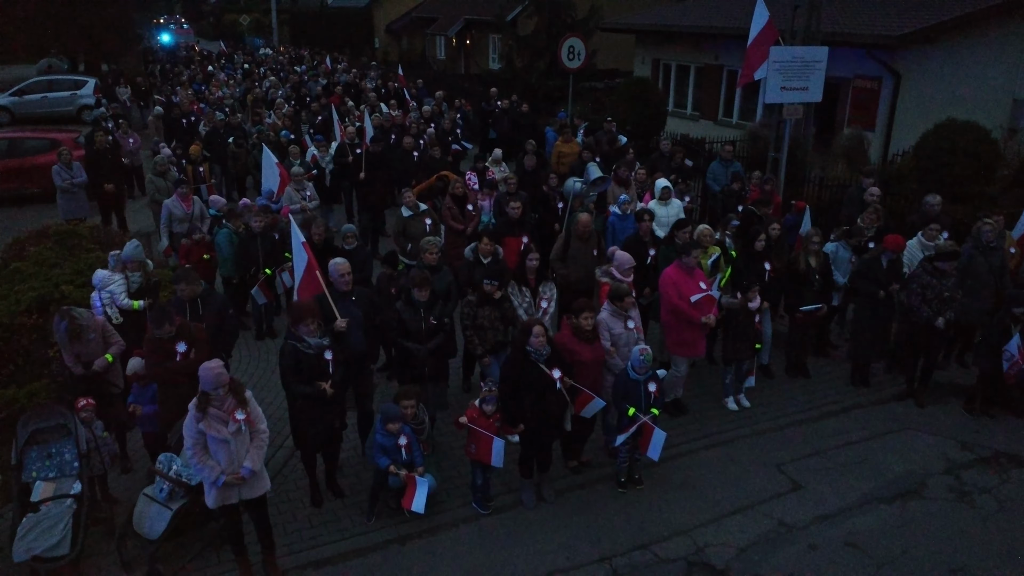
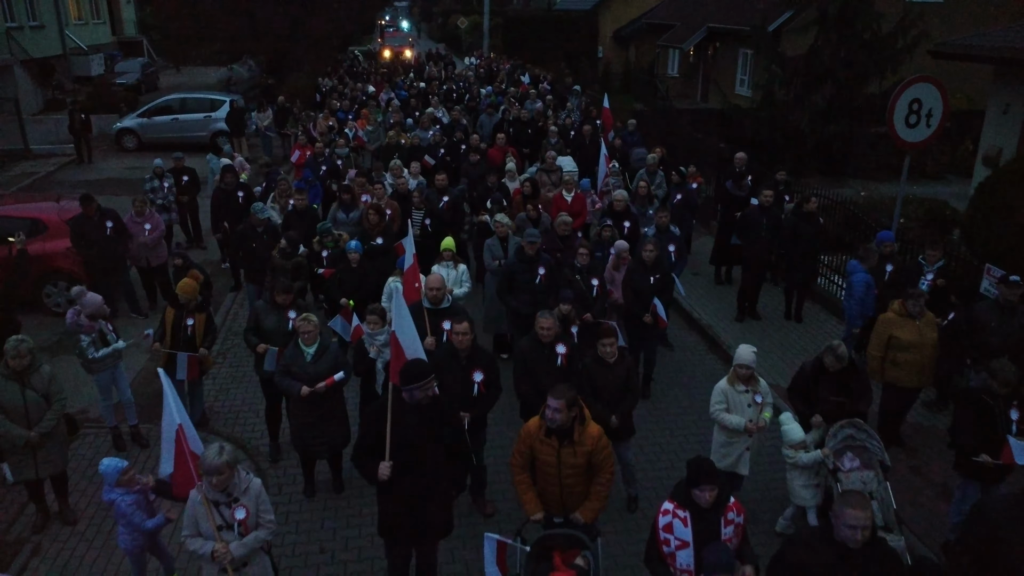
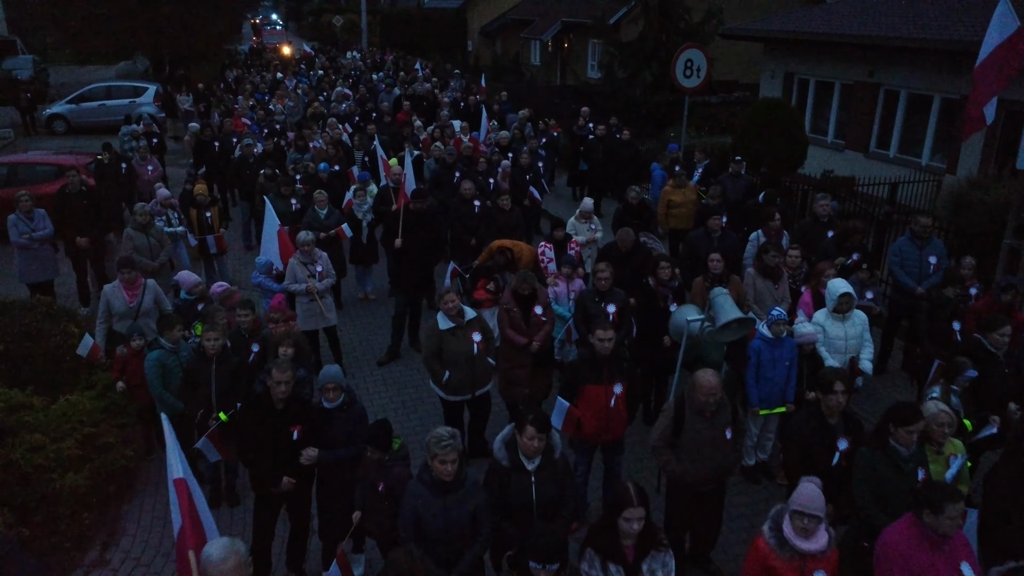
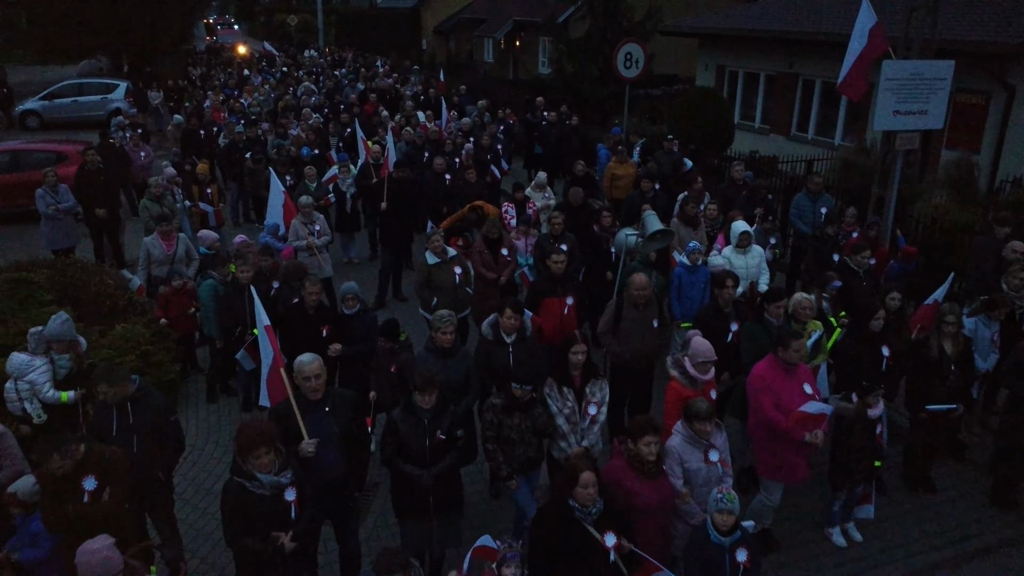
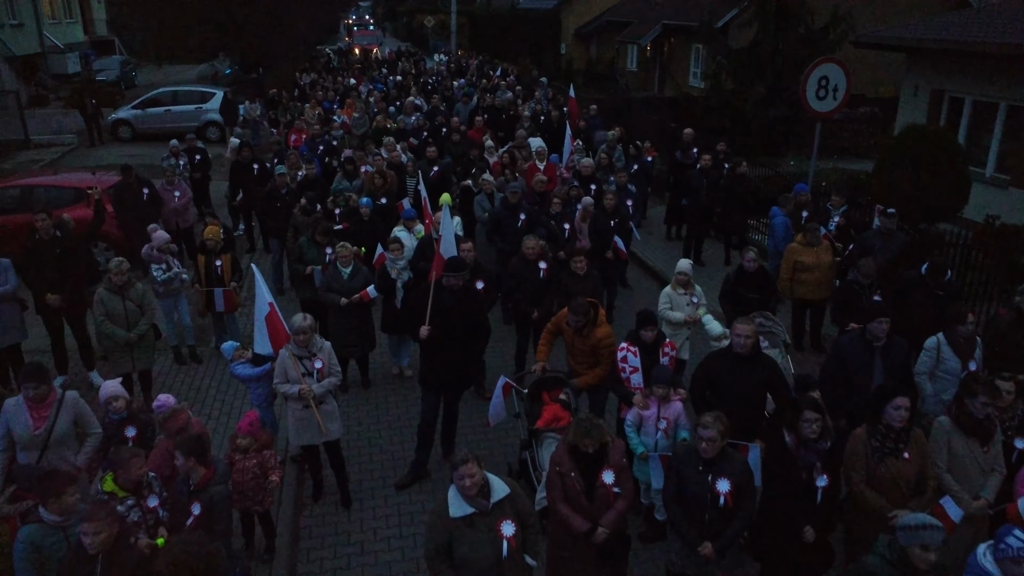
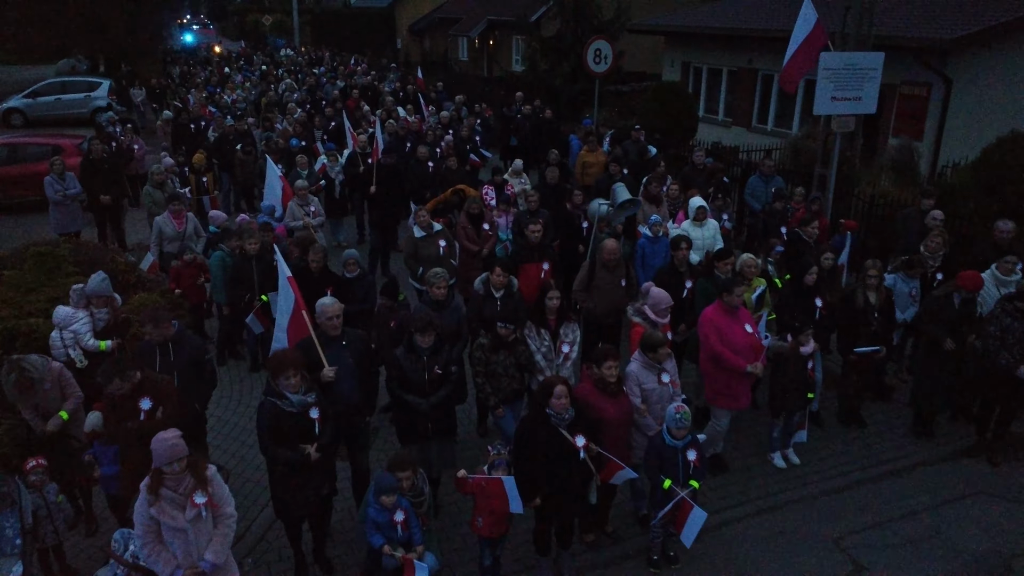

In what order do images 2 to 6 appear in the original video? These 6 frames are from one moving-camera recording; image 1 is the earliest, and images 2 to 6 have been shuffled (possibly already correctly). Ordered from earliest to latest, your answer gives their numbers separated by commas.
6, 4, 3, 5, 2
